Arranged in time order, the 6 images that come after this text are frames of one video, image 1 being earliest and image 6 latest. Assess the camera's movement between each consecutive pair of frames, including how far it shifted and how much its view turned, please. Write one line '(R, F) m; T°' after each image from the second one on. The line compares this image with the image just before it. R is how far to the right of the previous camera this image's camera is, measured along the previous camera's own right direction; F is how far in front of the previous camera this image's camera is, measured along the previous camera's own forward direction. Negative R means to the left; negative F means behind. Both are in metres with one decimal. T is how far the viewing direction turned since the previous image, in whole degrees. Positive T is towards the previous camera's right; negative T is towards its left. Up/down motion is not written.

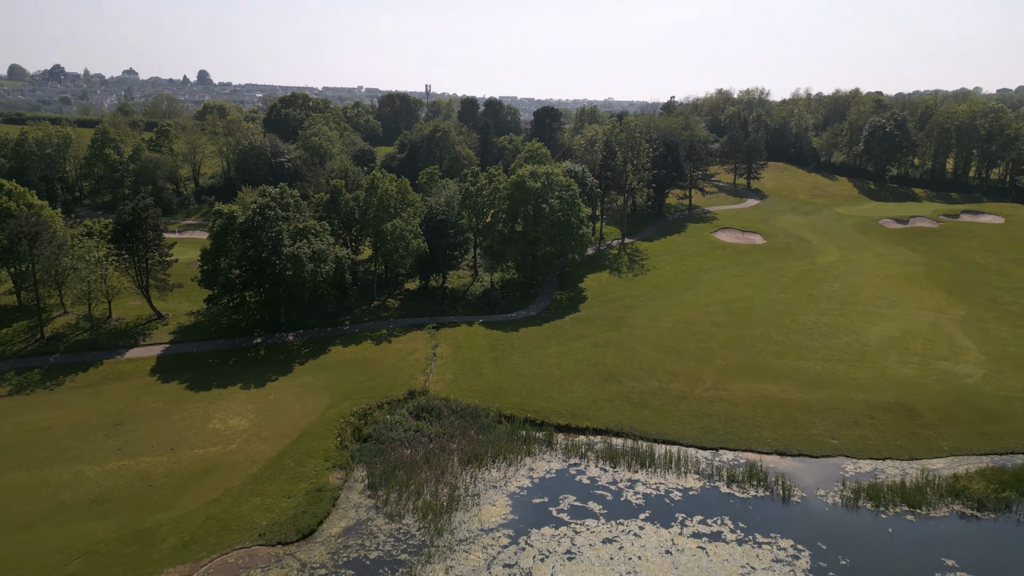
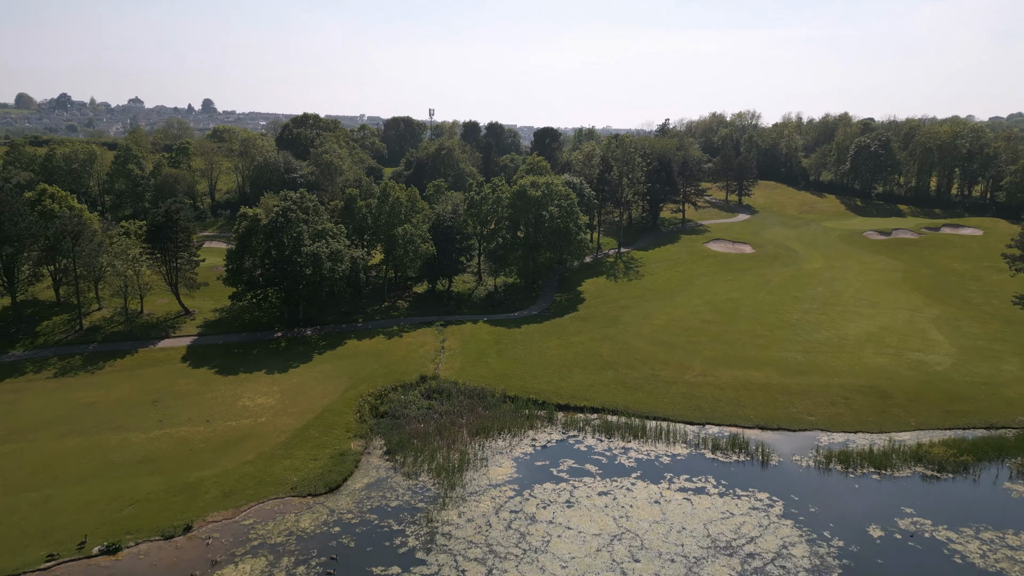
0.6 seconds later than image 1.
(-0.2, -3.3) m; 0°
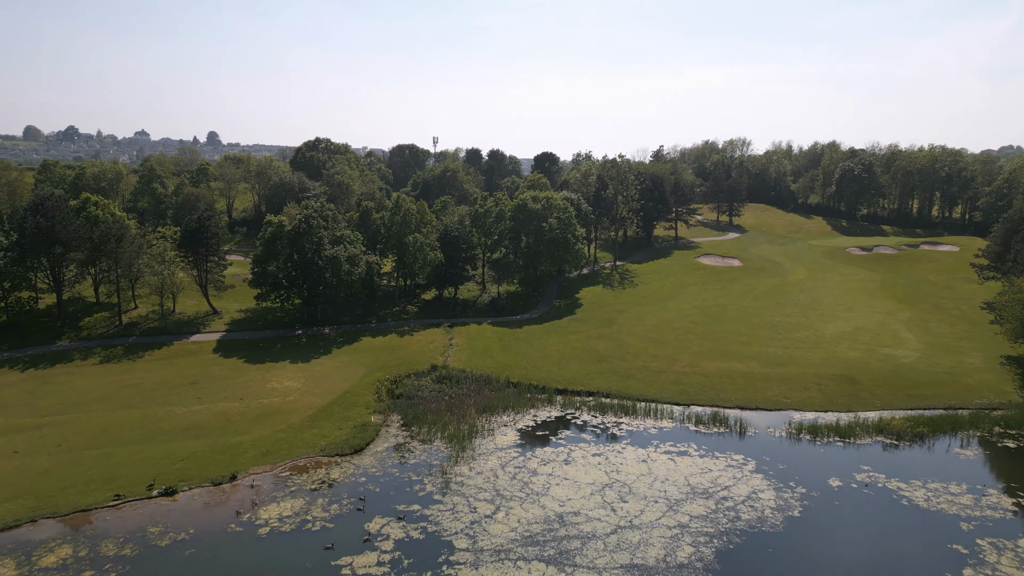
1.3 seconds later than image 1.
(-0.2, -4.0) m; 0°
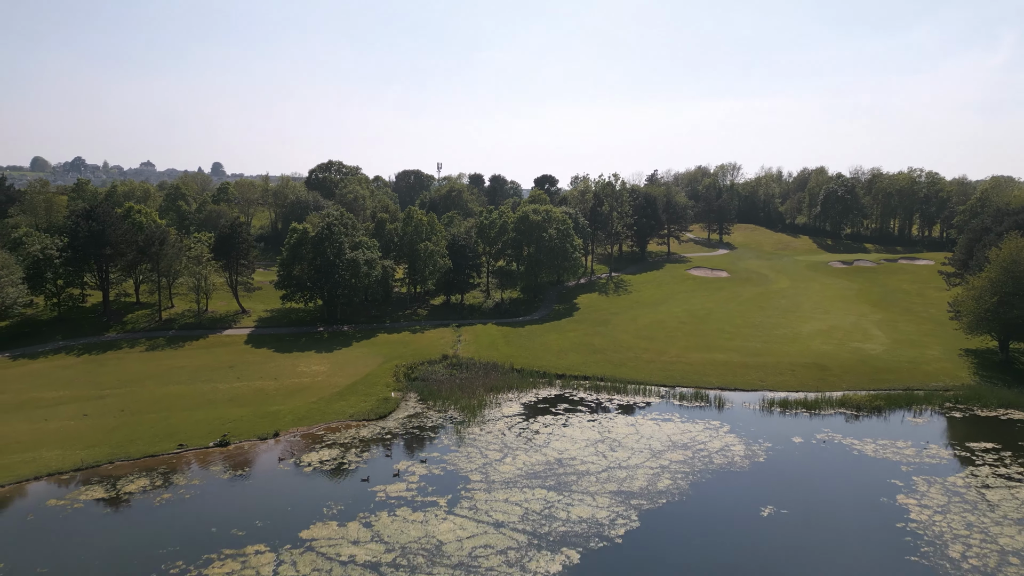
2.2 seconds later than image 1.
(-0.3, -4.8) m; 0°
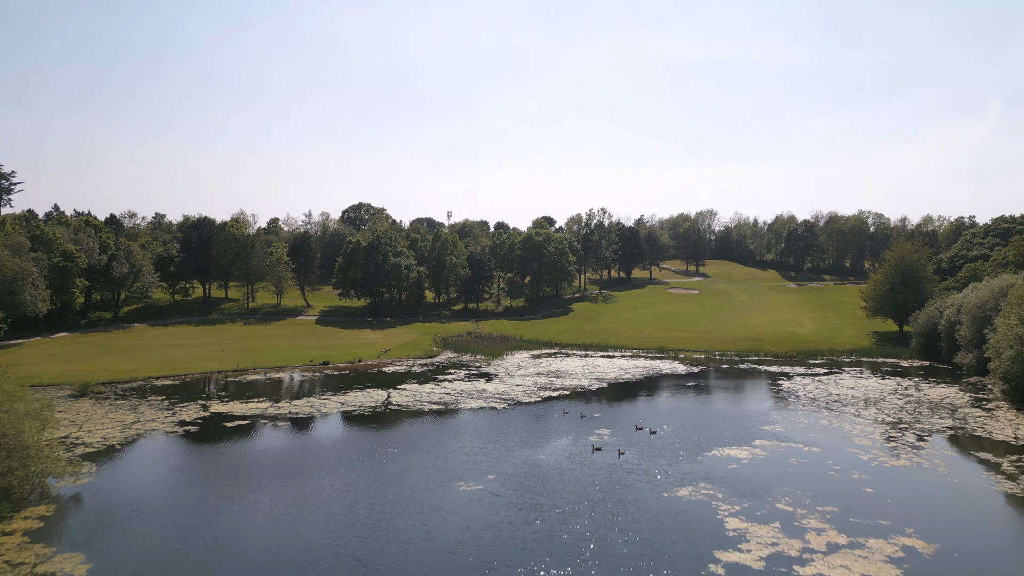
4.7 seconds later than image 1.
(-0.9, -14.8) m; 0°
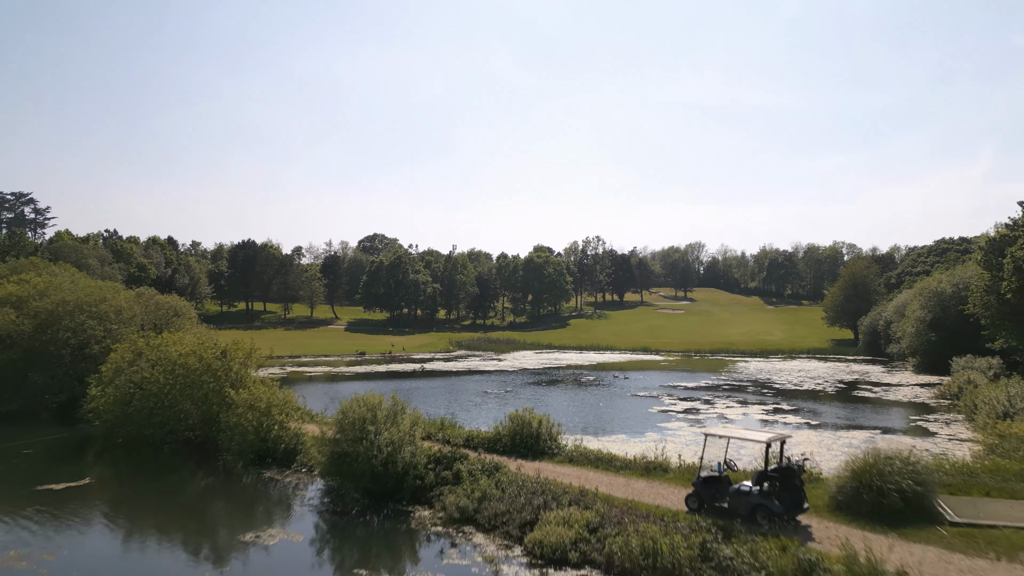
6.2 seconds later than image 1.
(-0.5, -9.5) m; 0°
